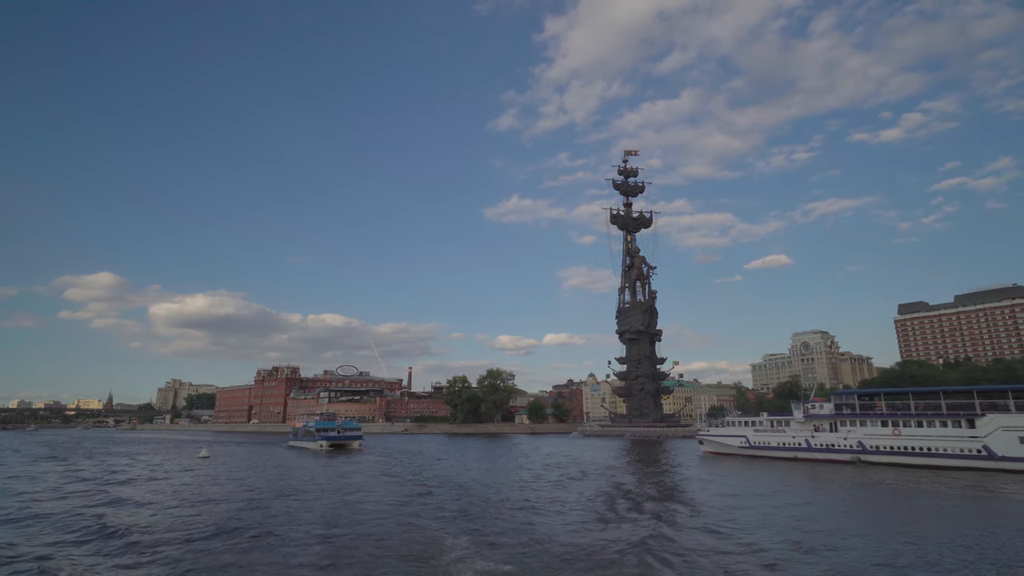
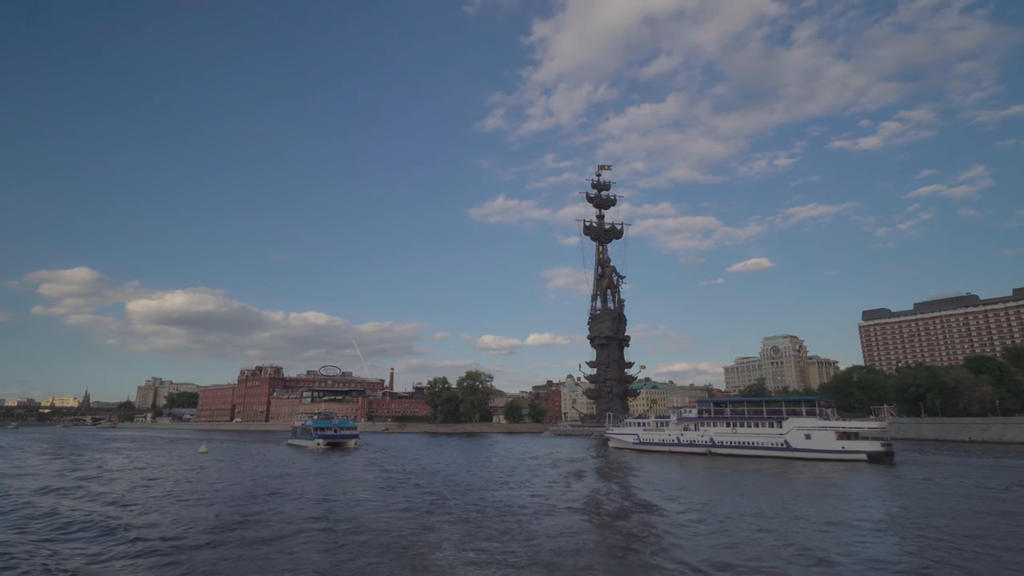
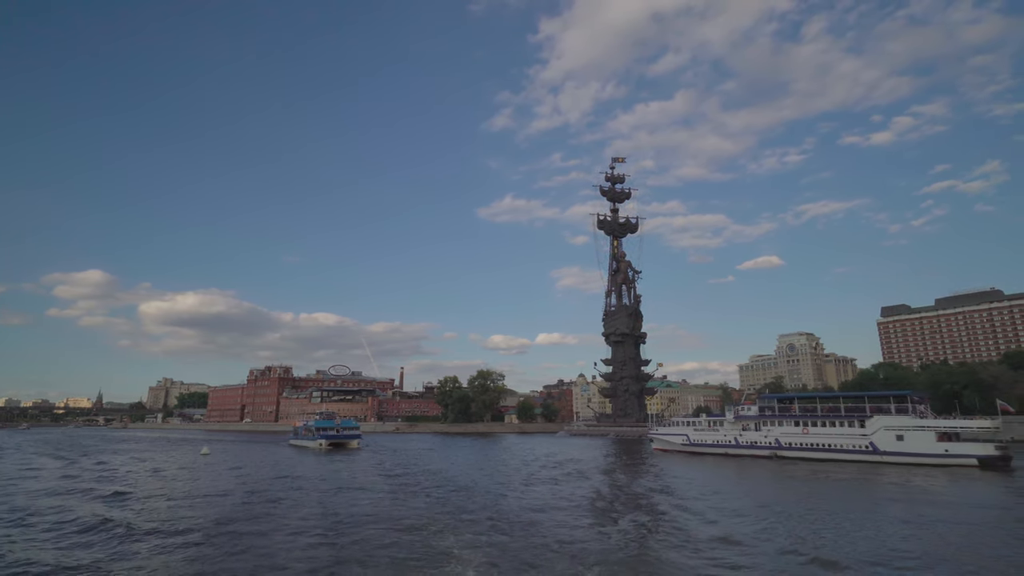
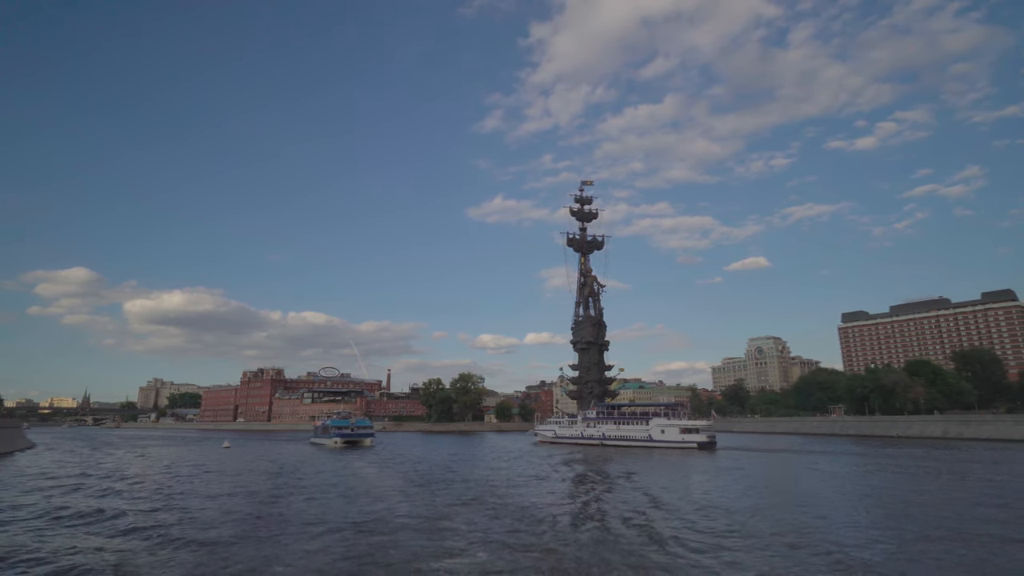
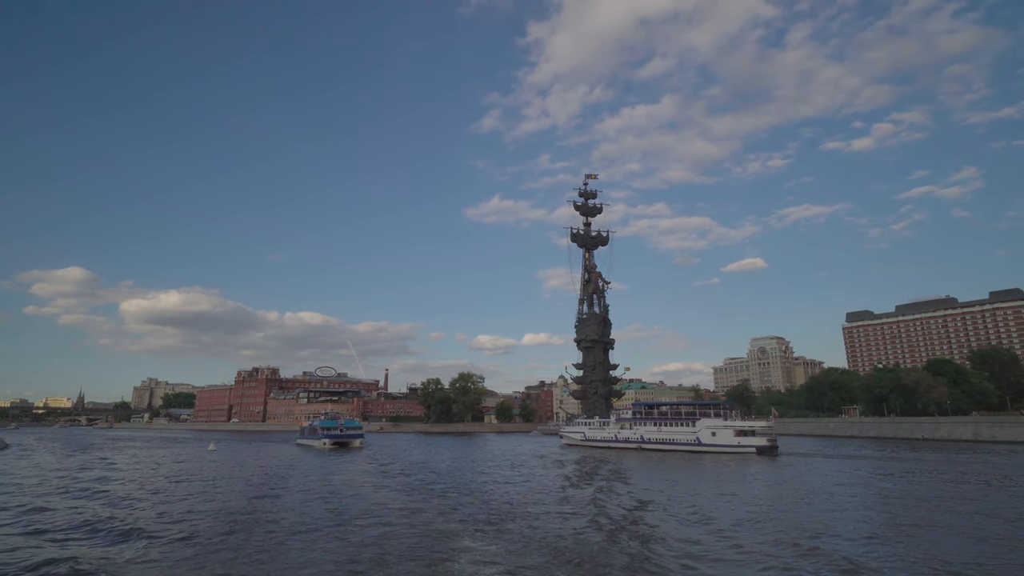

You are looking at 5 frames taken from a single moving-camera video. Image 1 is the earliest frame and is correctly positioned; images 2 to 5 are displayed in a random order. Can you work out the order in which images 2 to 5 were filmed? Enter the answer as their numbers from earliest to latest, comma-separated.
3, 2, 5, 4
